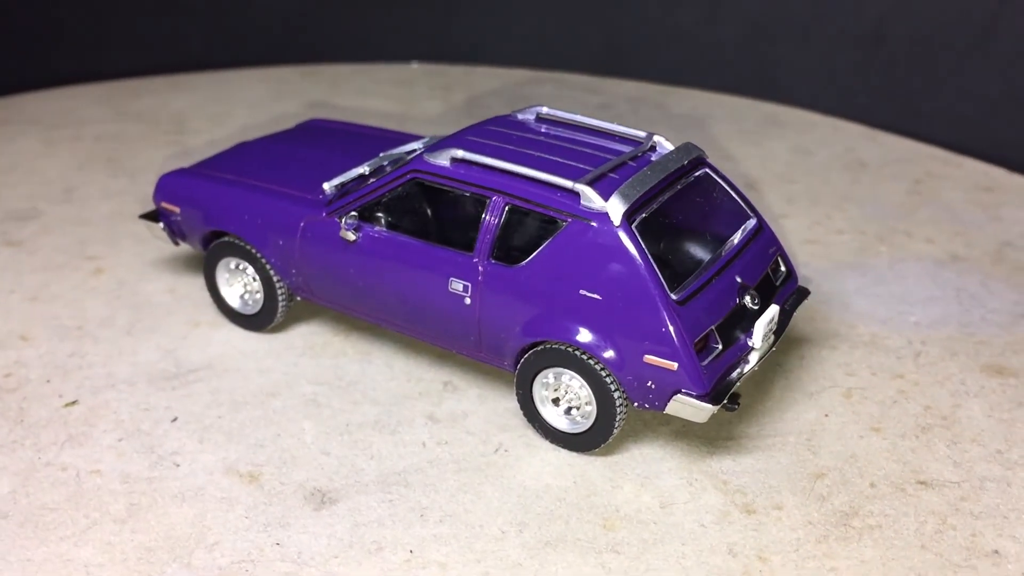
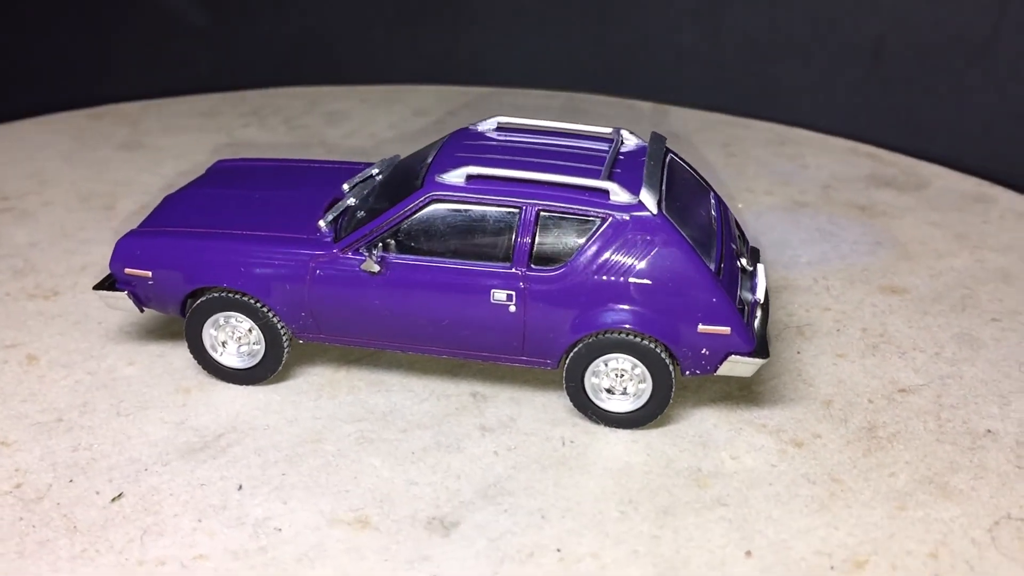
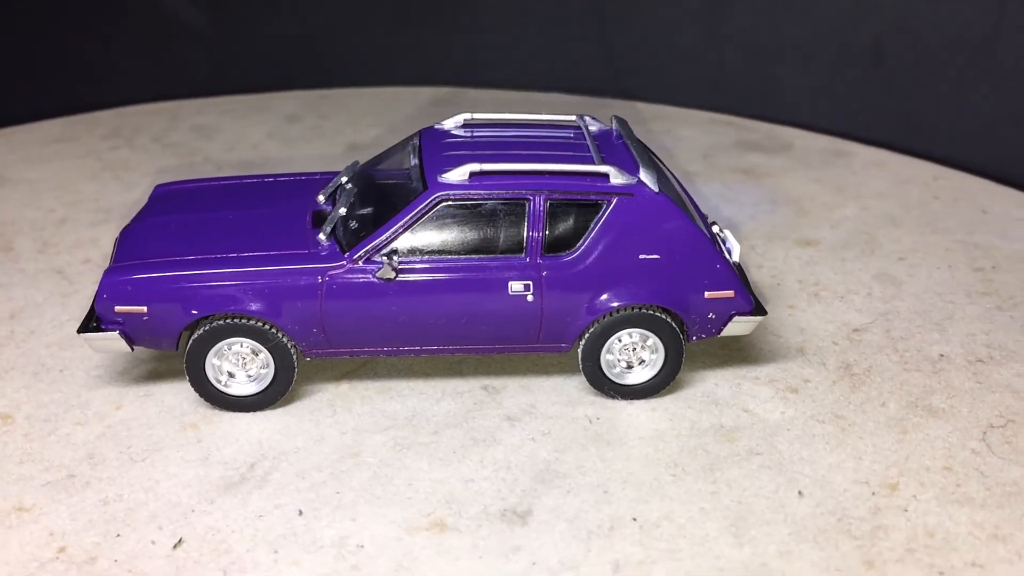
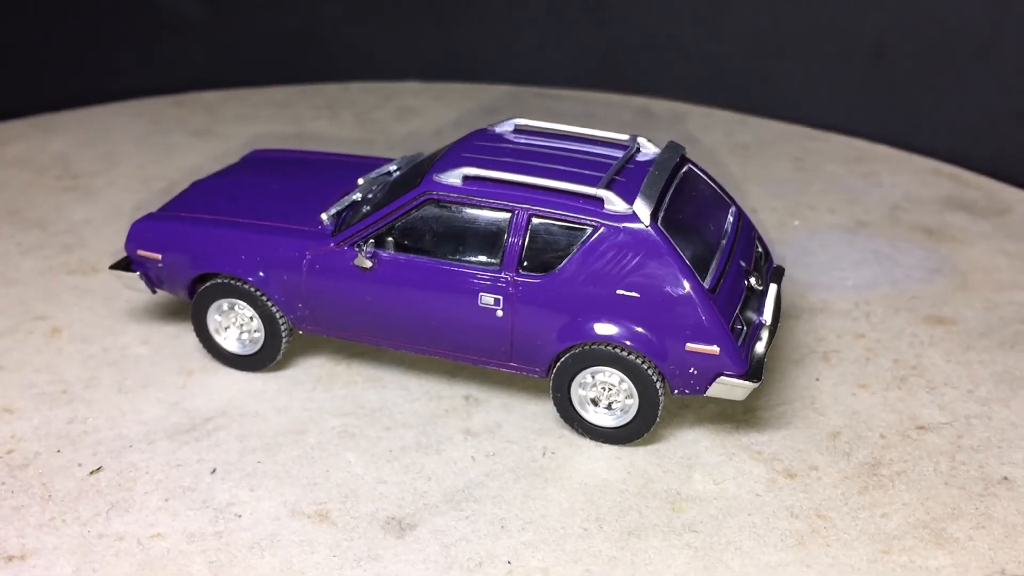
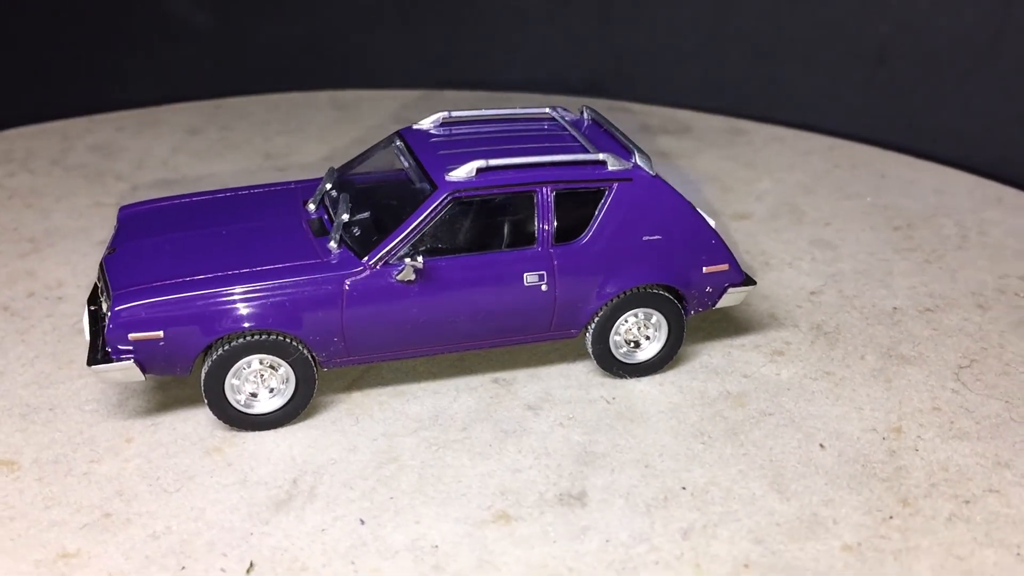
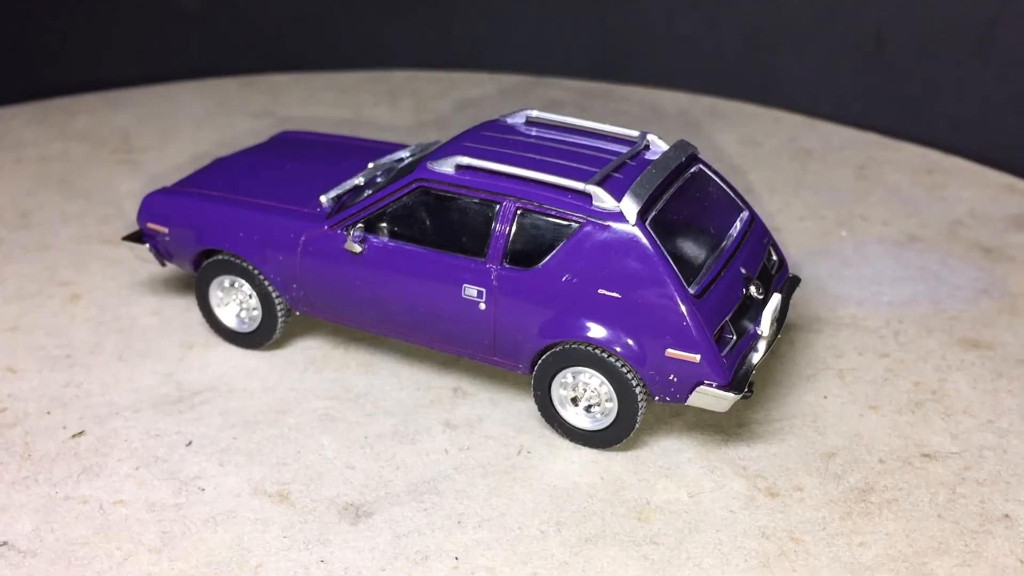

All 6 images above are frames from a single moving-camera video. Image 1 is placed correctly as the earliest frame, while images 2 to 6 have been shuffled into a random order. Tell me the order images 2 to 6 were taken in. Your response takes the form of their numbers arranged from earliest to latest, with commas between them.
6, 4, 2, 3, 5
